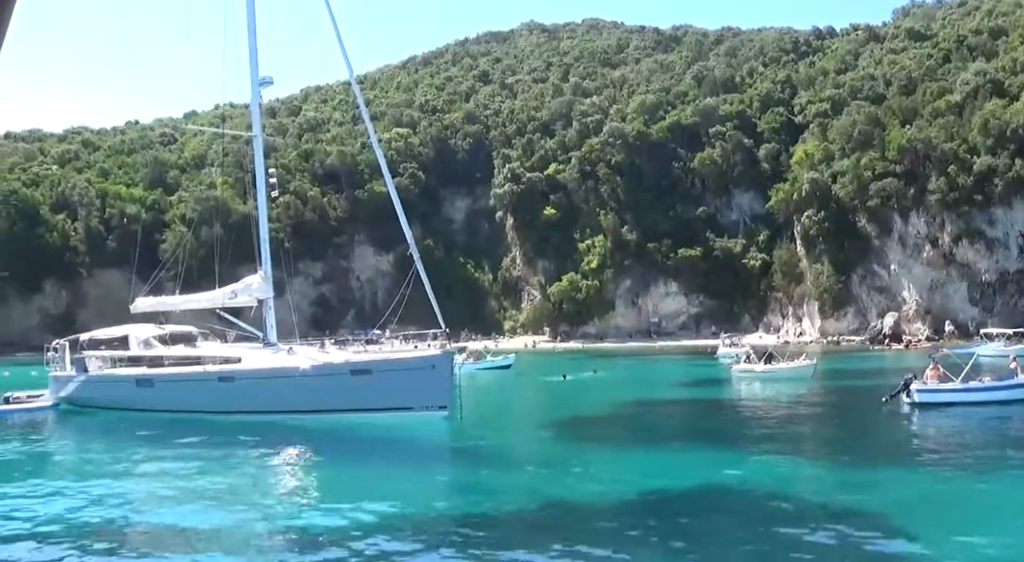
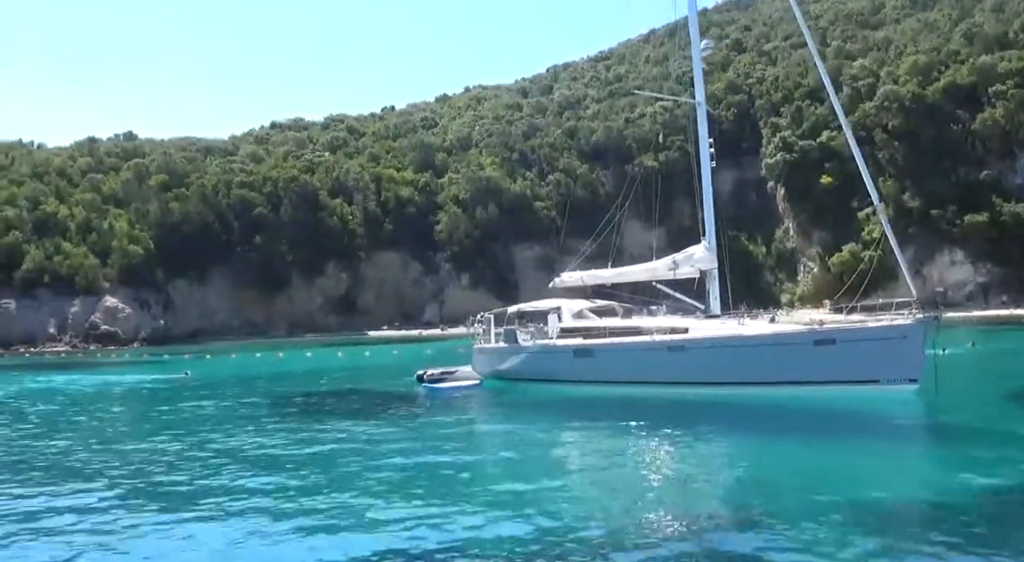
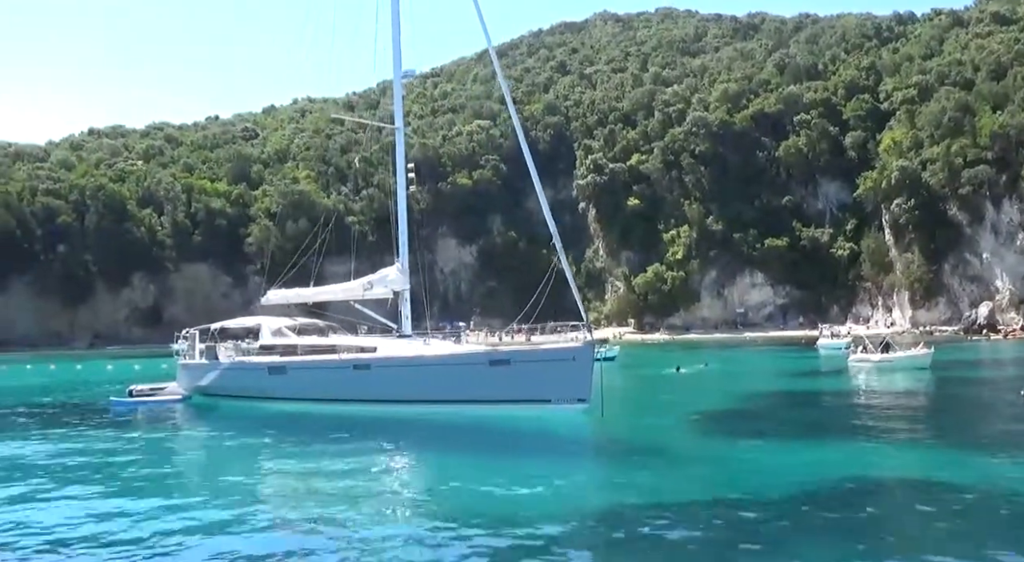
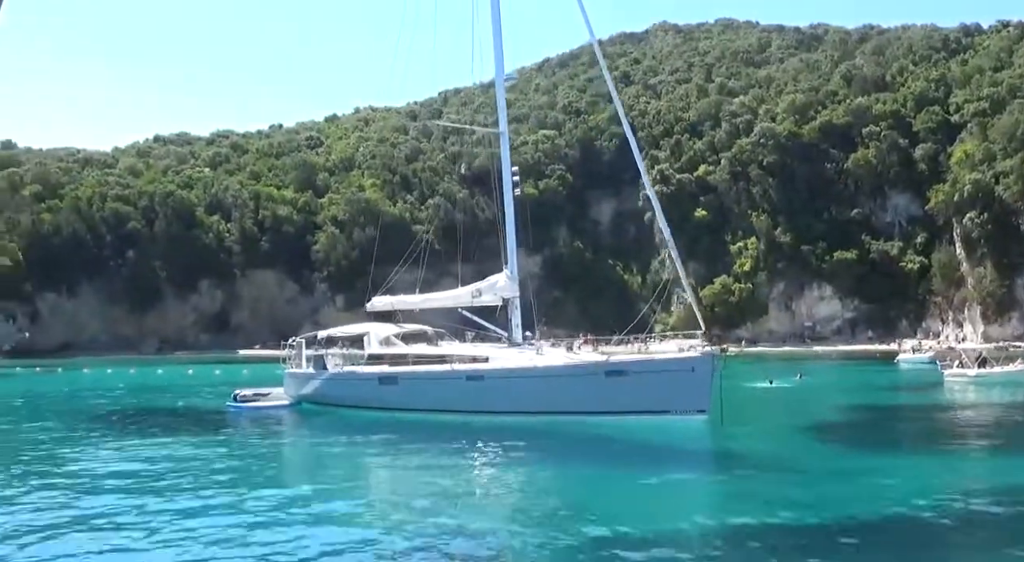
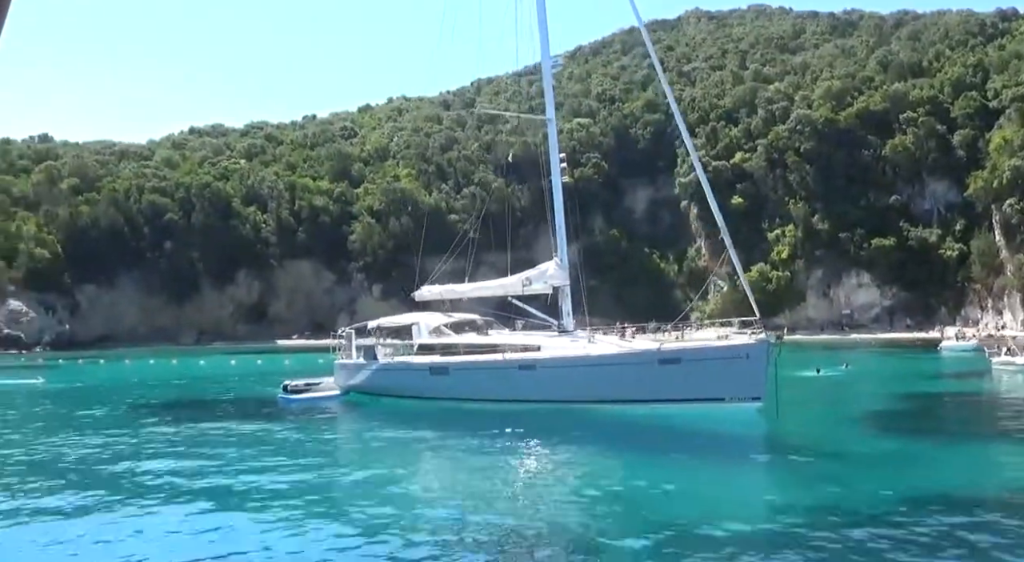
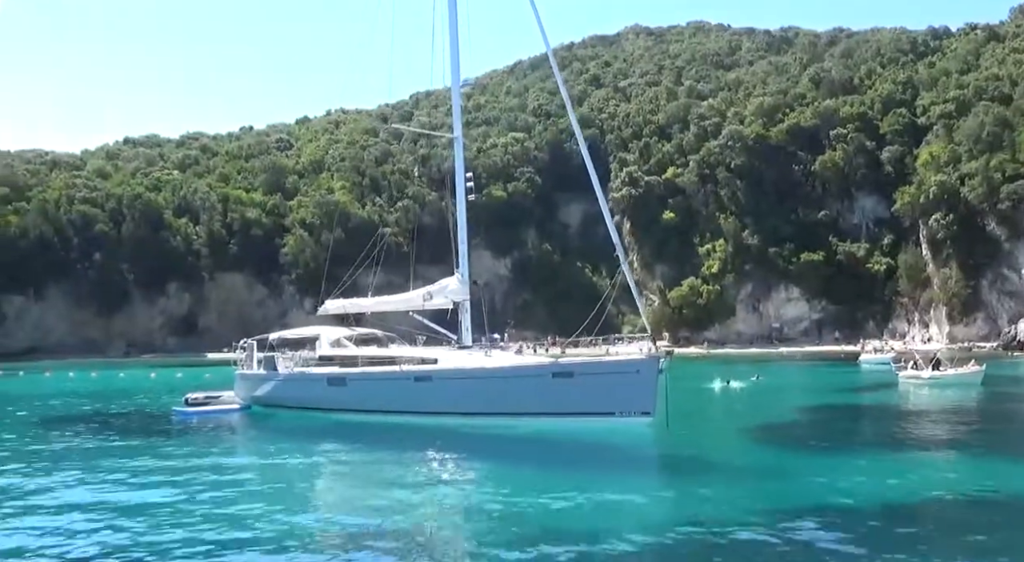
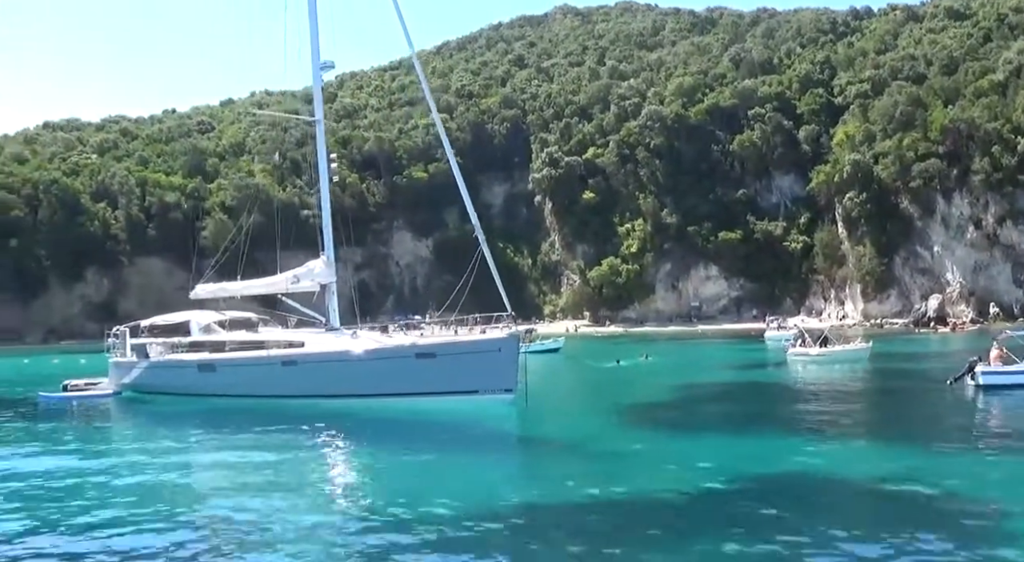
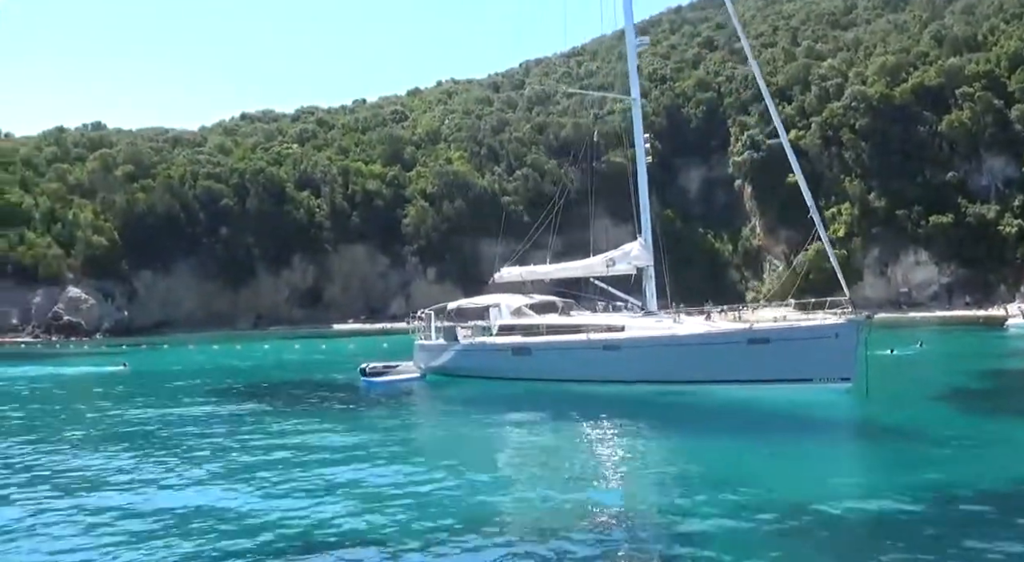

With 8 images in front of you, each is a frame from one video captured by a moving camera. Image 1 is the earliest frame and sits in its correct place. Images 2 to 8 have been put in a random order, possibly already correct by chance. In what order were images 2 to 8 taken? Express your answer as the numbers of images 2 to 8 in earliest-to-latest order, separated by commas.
7, 3, 6, 4, 5, 8, 2
